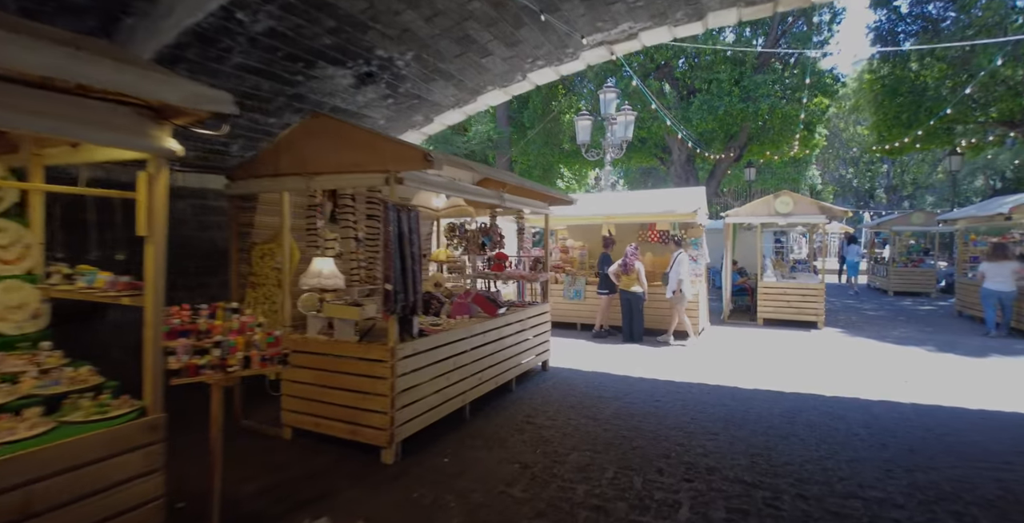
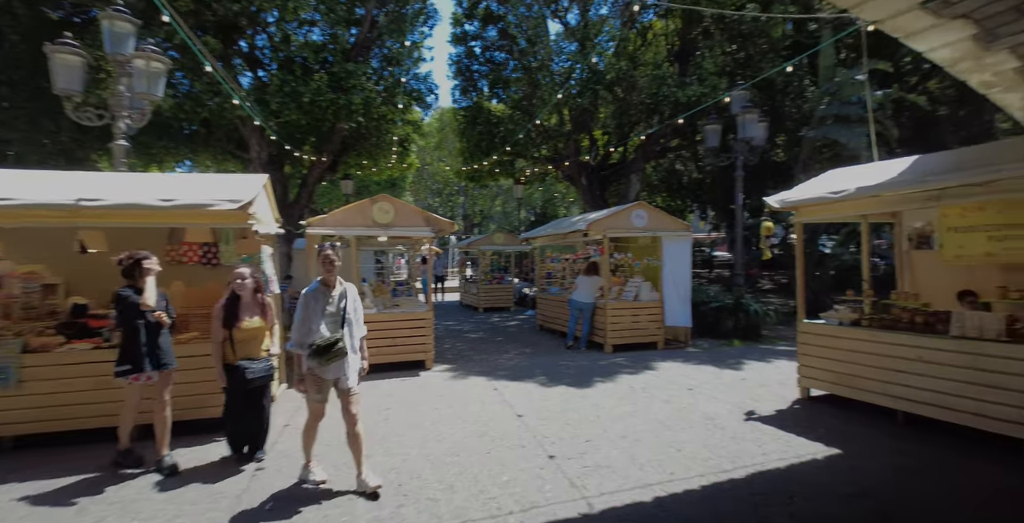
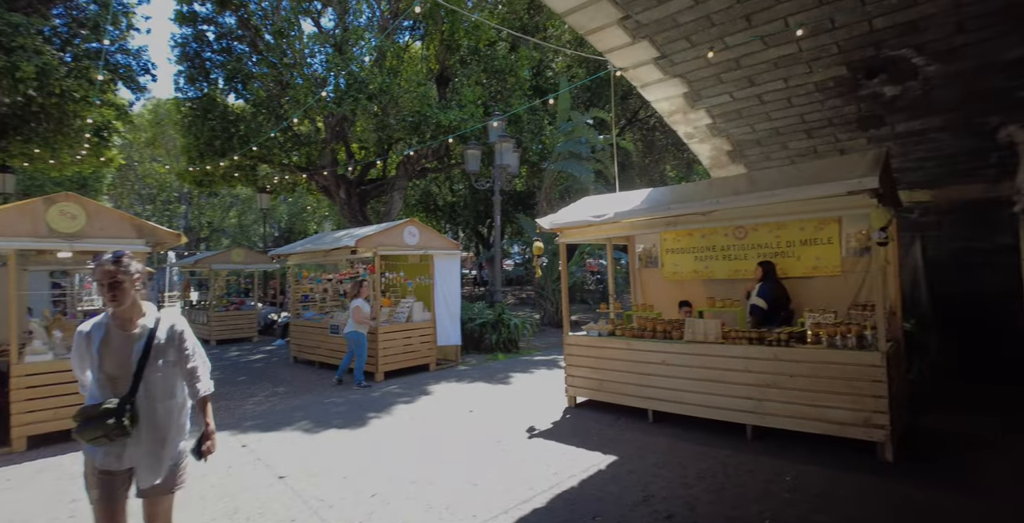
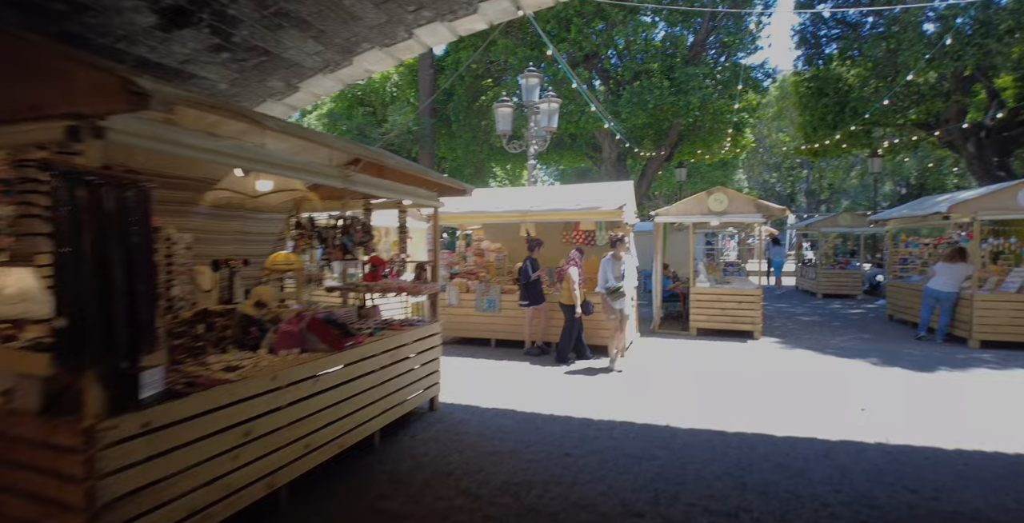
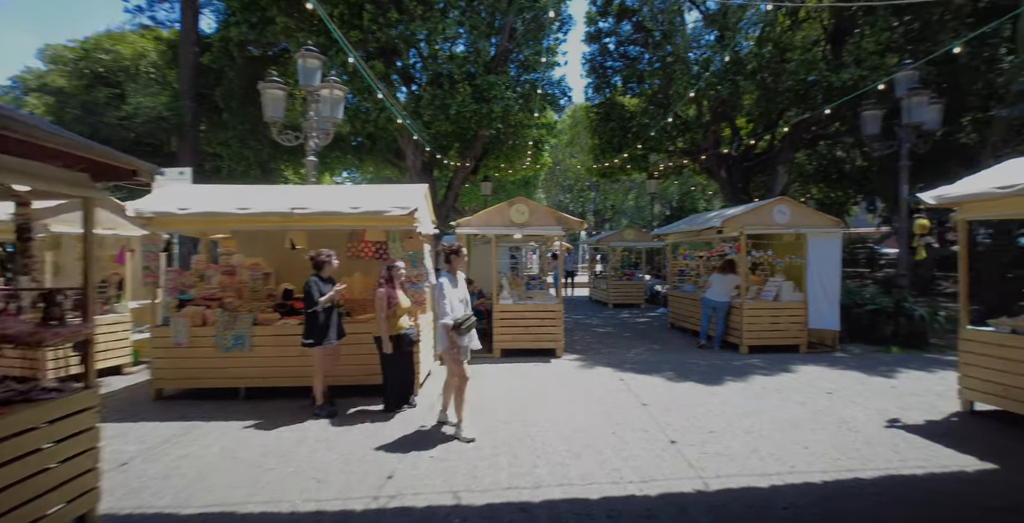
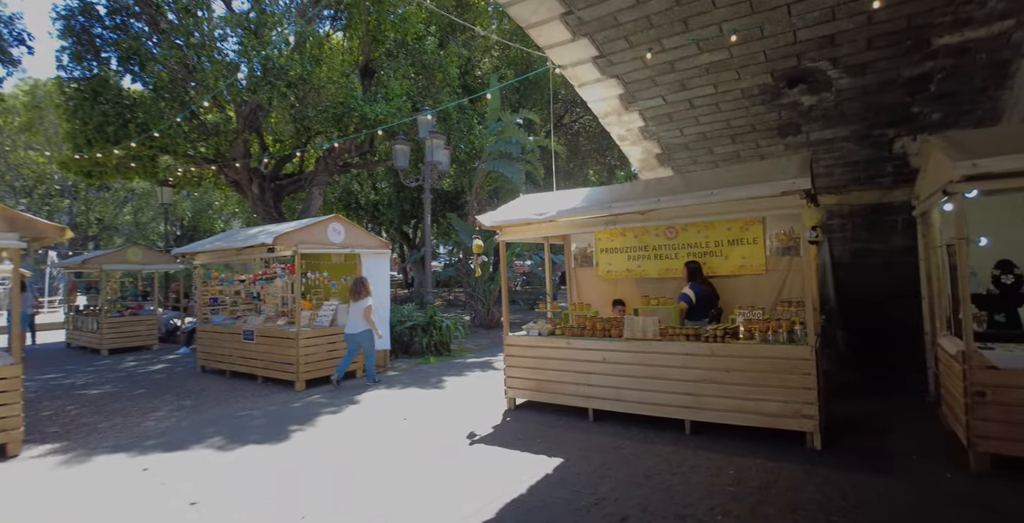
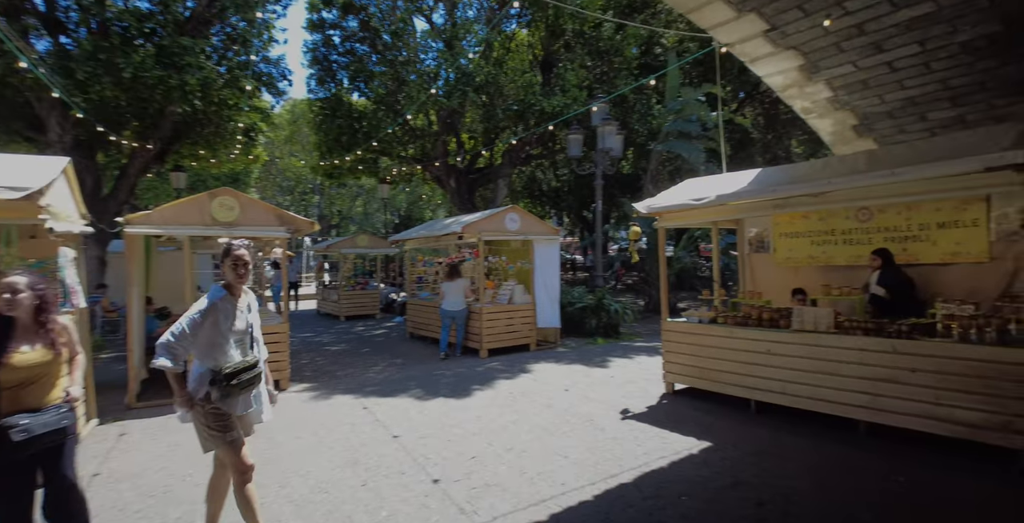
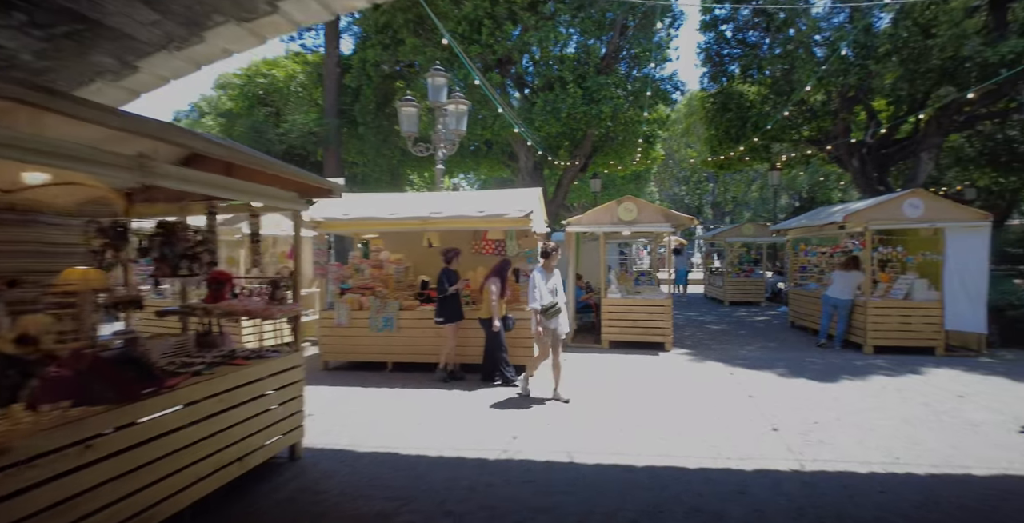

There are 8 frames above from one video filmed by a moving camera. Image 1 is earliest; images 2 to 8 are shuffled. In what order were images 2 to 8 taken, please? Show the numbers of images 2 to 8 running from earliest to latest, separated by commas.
4, 8, 5, 2, 7, 3, 6
